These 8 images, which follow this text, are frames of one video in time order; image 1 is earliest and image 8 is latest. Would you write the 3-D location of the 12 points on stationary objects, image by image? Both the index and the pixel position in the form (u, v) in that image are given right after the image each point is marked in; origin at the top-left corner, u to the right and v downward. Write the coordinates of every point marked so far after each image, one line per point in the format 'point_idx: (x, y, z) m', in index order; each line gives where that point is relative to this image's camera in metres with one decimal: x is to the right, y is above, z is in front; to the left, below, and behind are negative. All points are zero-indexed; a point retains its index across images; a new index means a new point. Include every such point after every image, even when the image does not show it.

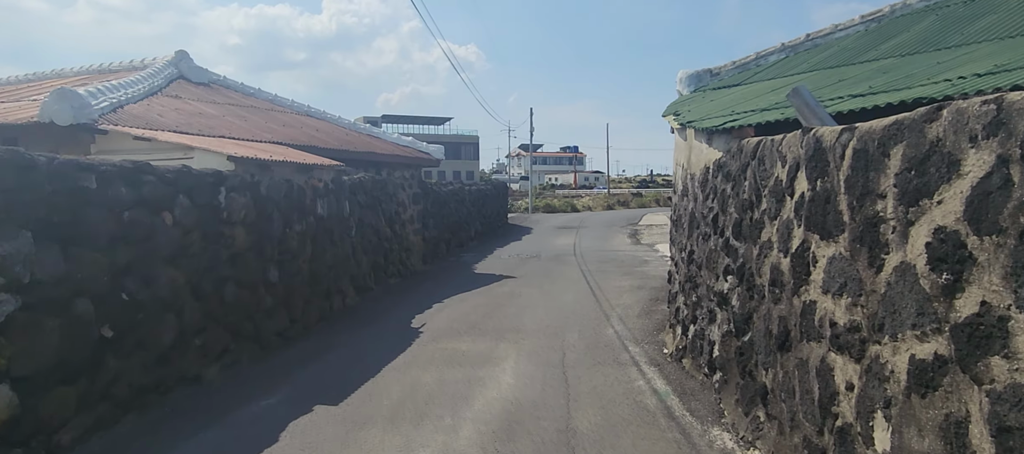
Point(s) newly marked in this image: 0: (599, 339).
0: (+1.0, -1.3, +7.1) m
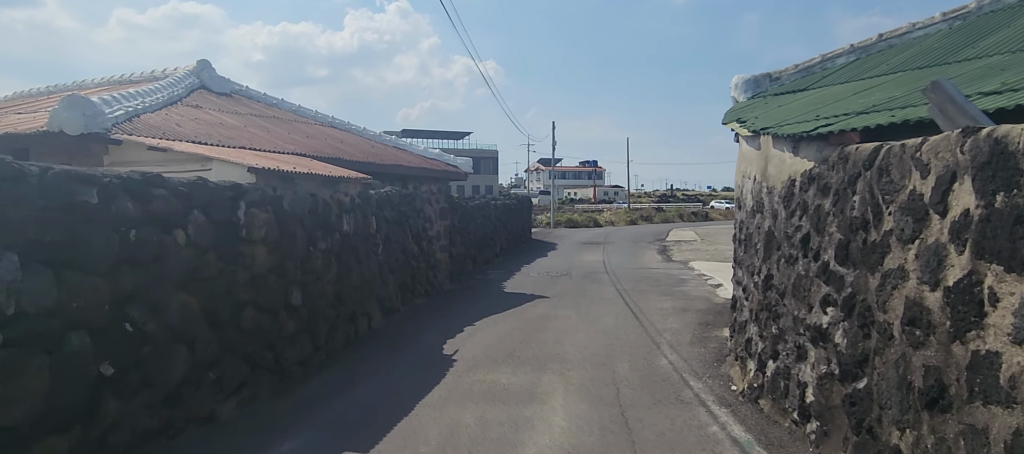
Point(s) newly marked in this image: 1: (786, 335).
0: (+1.5, -1.5, +6.4) m
1: (+2.1, -0.8, +4.6) m
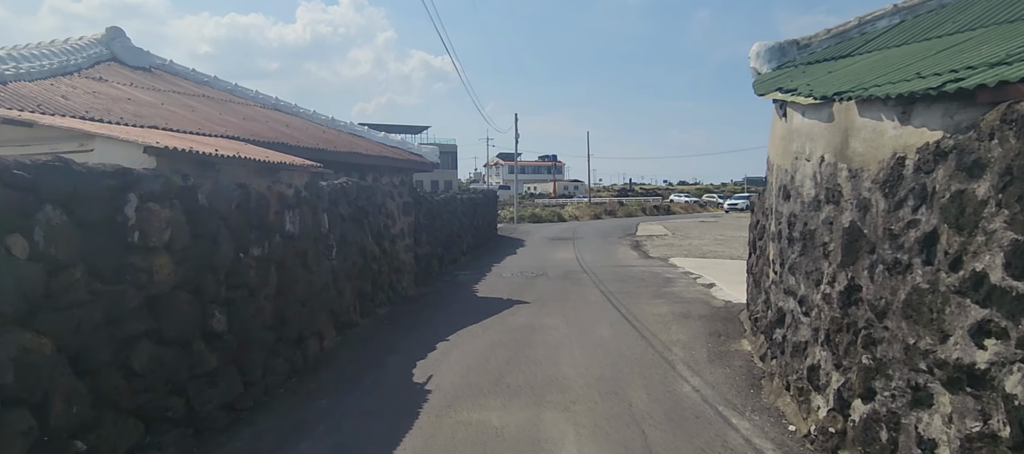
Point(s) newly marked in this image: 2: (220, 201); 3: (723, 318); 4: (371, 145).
0: (+1.4, -1.5, +5.1) m
1: (+2.2, -0.8, +3.4) m
2: (-2.4, +0.2, +5.0) m
3: (+3.1, -1.3, +8.7) m
4: (-2.7, +1.6, +11.5) m
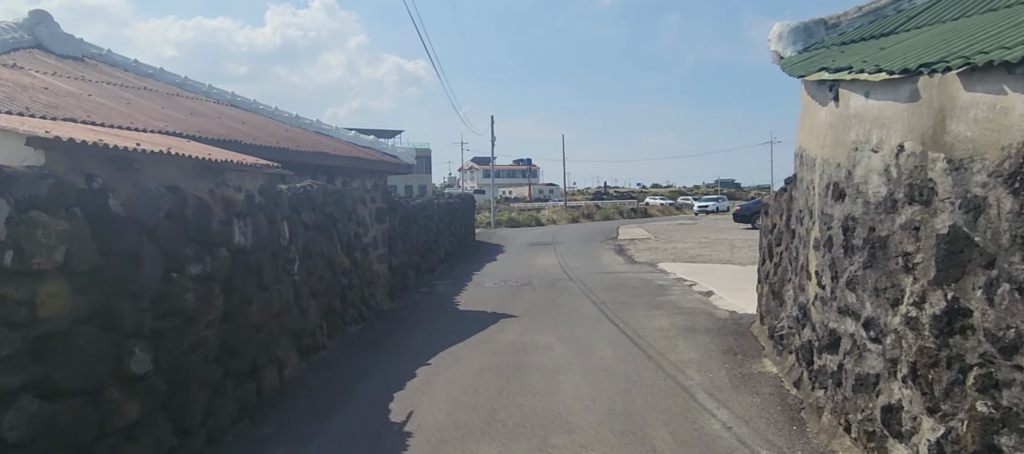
0: (+1.4, -1.6, +4.2) m
1: (+2.2, -0.8, +2.6) m
2: (-2.4, +0.1, +3.9) m
3: (+2.9, -1.4, +7.9) m
4: (-3.0, +1.4, +10.4) m
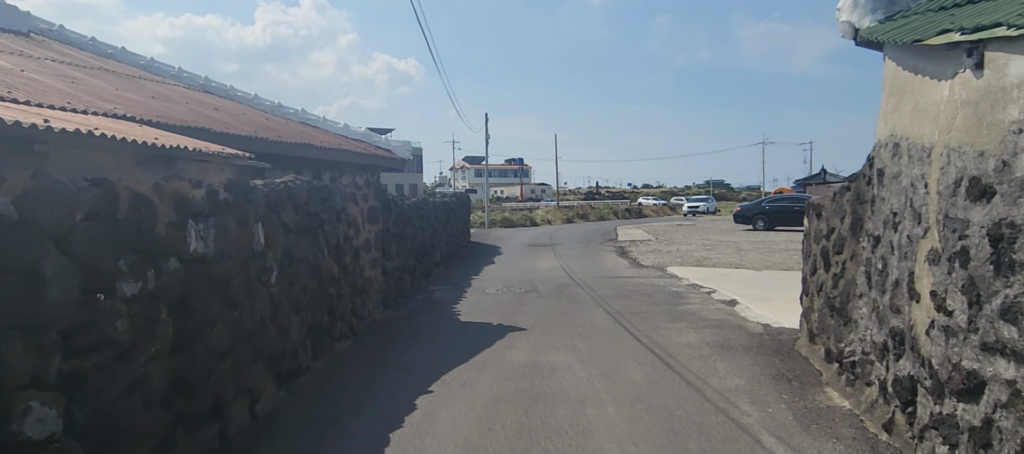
0: (+1.6, -1.6, +3.2) m
1: (+2.4, -0.9, +1.6) m
2: (-2.2, +0.1, +2.9) m
3: (+3.1, -1.4, +6.9) m
4: (-2.9, +1.4, +9.4) m
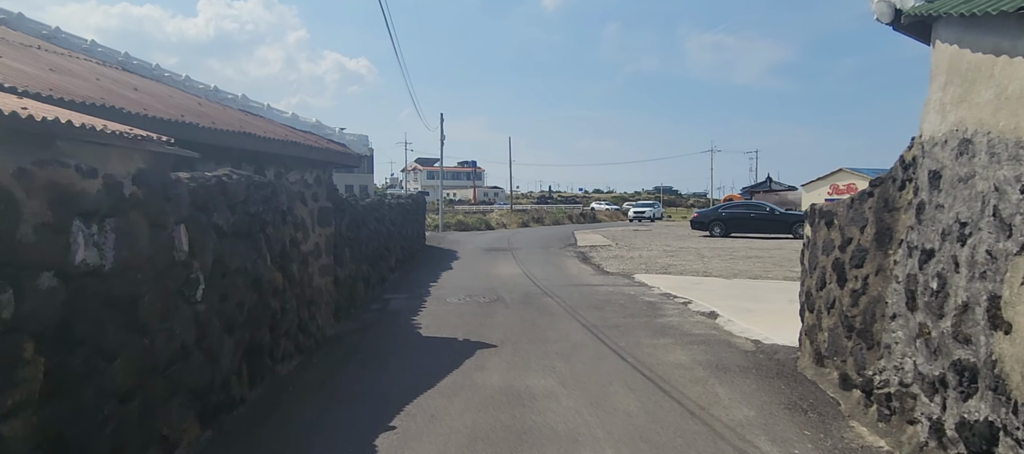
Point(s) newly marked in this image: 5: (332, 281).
0: (+1.7, -1.7, +2.5) m
1: (+2.6, -0.9, +0.9) m
2: (-2.1, +0.1, +1.8) m
3: (+2.8, -1.5, +6.3) m
4: (-3.3, +1.4, +8.3) m
5: (-2.8, -0.8, +9.2) m
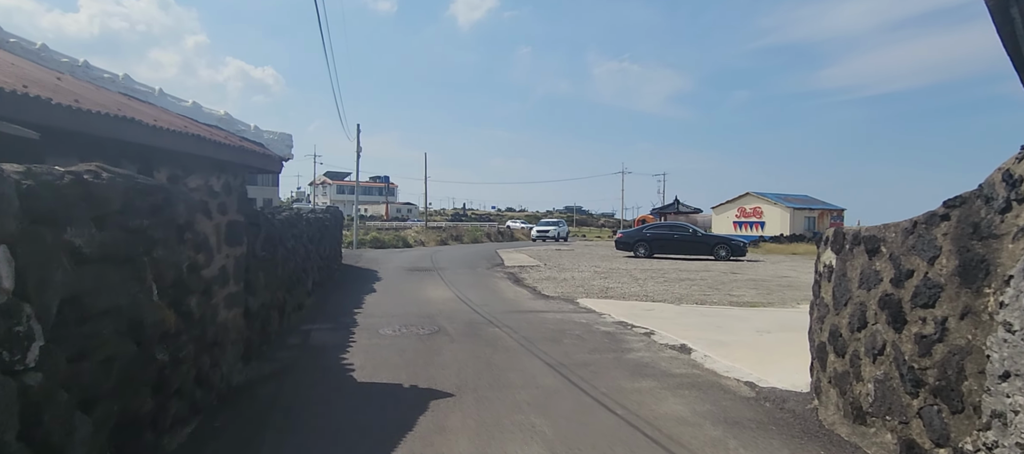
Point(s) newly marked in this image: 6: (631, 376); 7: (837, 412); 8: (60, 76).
0: (+2.0, -1.8, +1.3) m
1: (+3.2, -1.0, -0.1) m
2: (-1.6, 0.0, +0.2) m
3: (+2.6, -1.8, +5.2) m
4: (-3.7, +1.2, +6.4) m
5: (-3.3, -1.1, +7.3) m
6: (+1.5, -1.8, +7.4) m
7: (+2.9, -1.7, +5.4) m
8: (-4.2, +1.4, +5.6) m
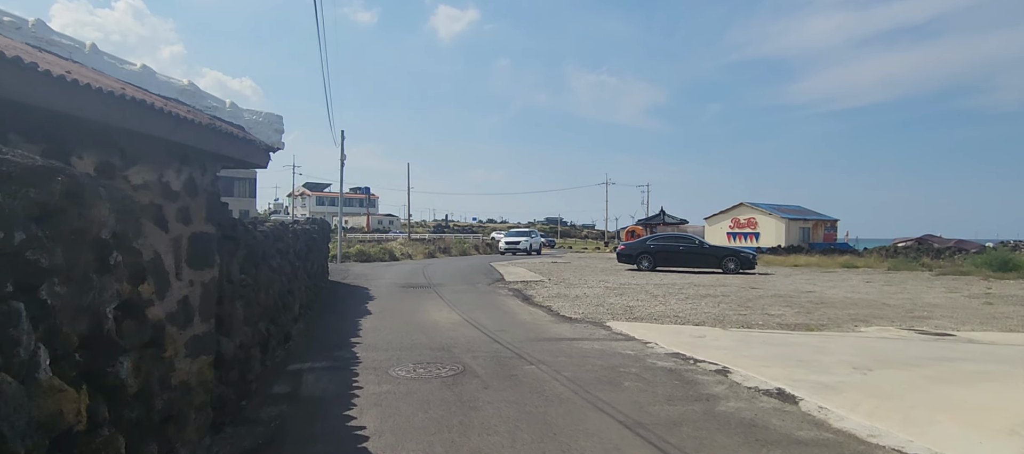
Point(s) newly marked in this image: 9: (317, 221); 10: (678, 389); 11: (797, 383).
0: (+2.9, -1.8, -0.7) m
1: (+4.1, -1.0, -2.0) m
2: (-0.7, 0.0, -1.9) m
3: (+3.3, -1.9, +3.3) m
4: (-3.0, +1.1, +4.3) m
5: (-2.6, -1.2, +5.2) m
6: (+2.2, -2.0, +5.4) m
7: (+3.7, -1.7, +3.5) m
8: (-3.5, +1.3, +3.5) m
9: (-6.3, +0.2, +19.5) m
10: (+2.1, -2.0, +7.5) m
11: (+3.6, -2.0, +7.6) m
